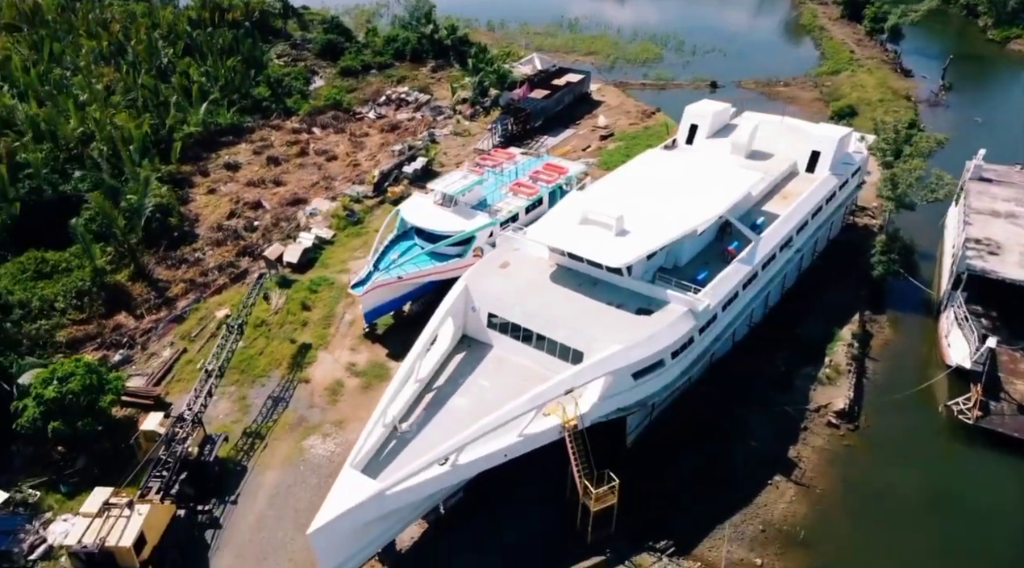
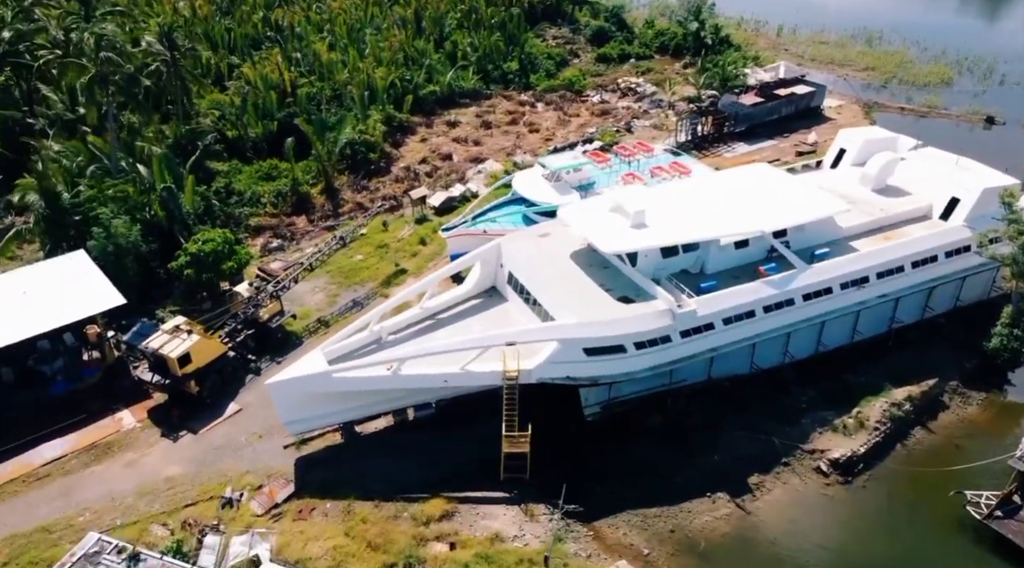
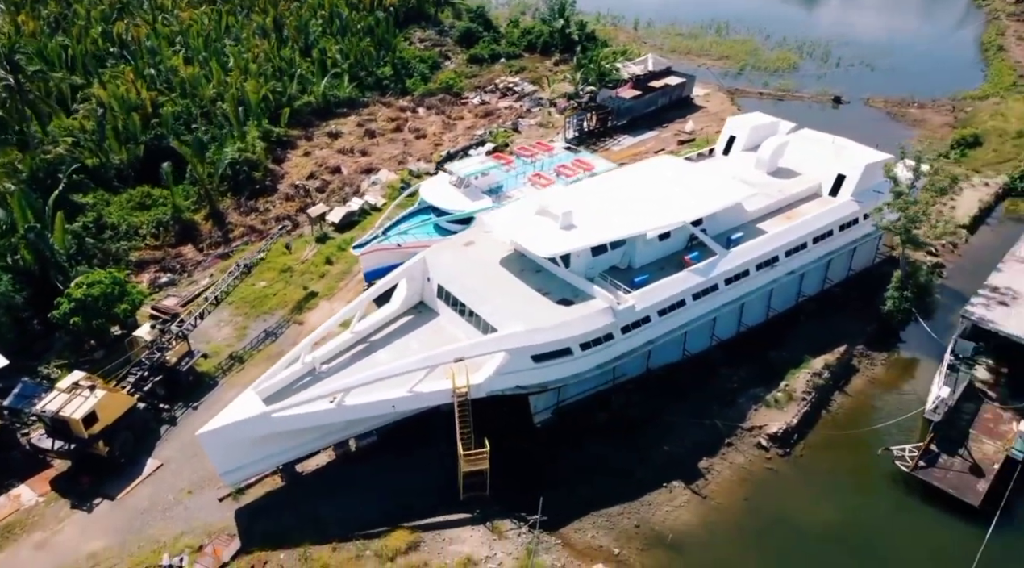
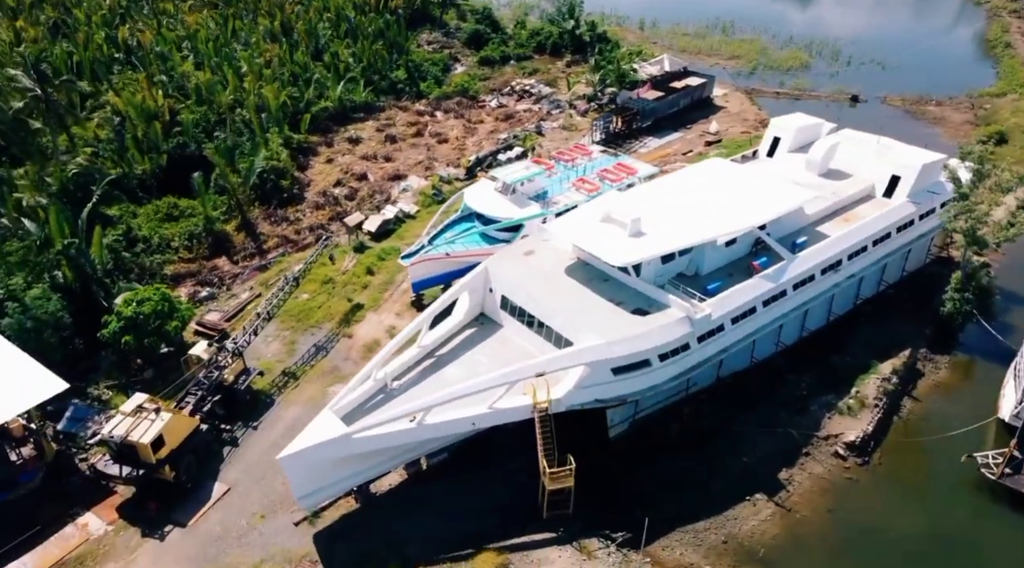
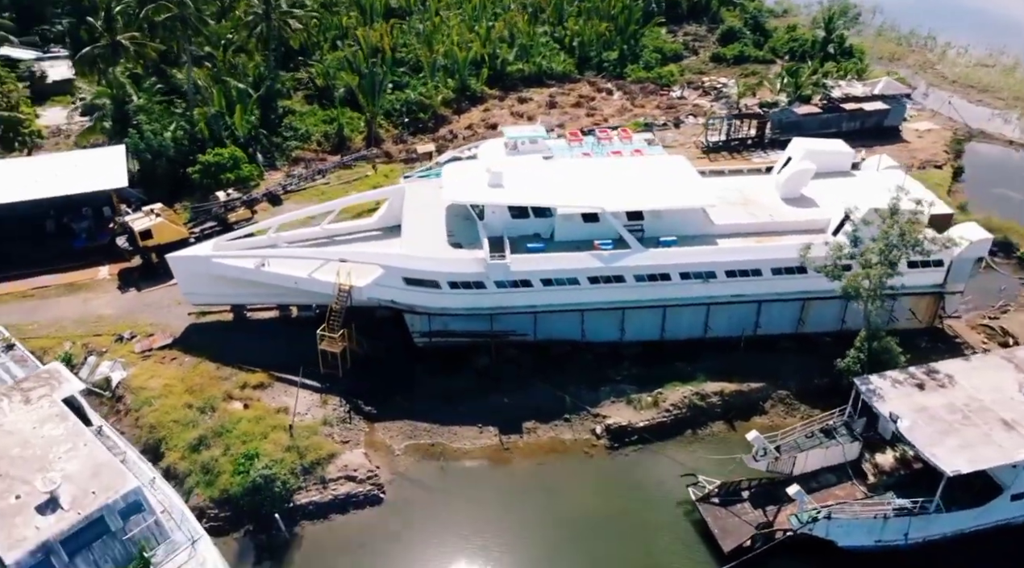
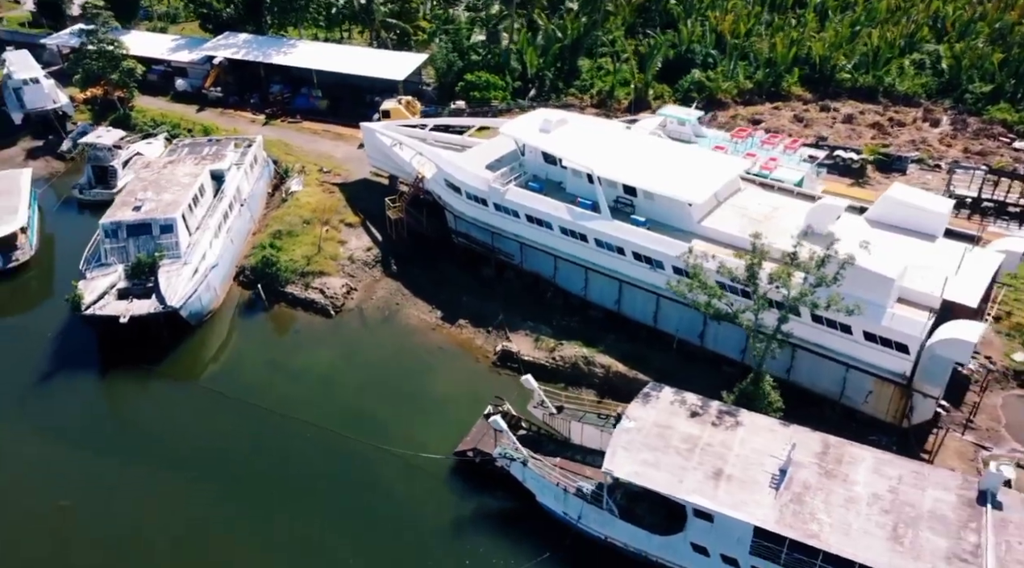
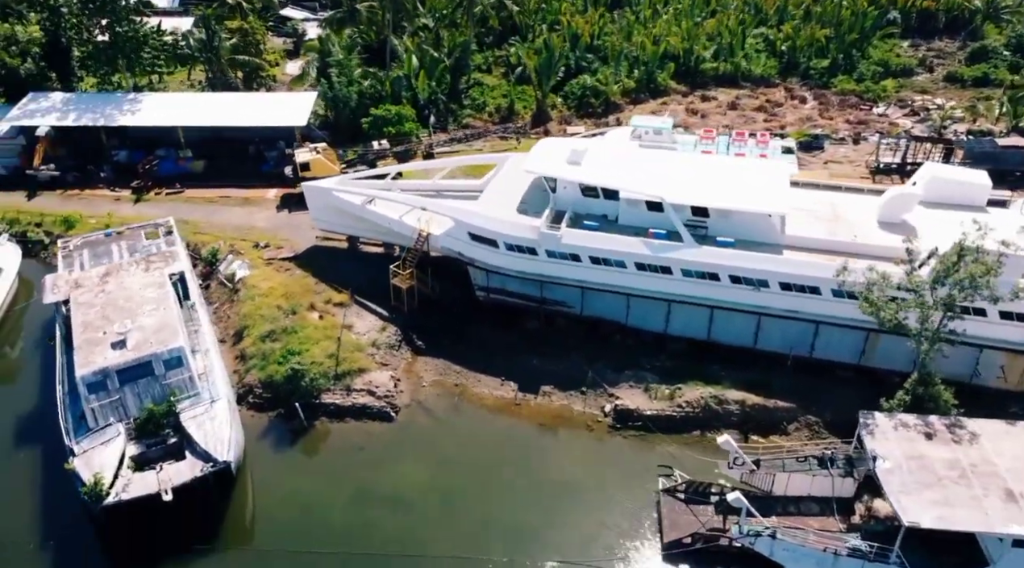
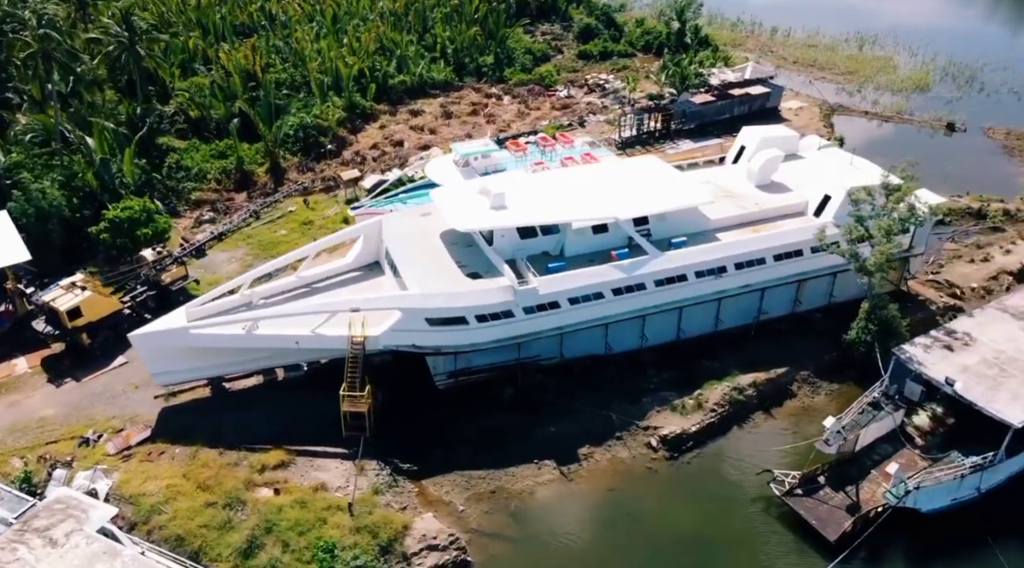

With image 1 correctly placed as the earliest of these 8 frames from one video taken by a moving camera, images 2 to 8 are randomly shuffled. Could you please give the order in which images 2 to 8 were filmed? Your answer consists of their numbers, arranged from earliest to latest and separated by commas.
4, 3, 2, 8, 5, 7, 6
